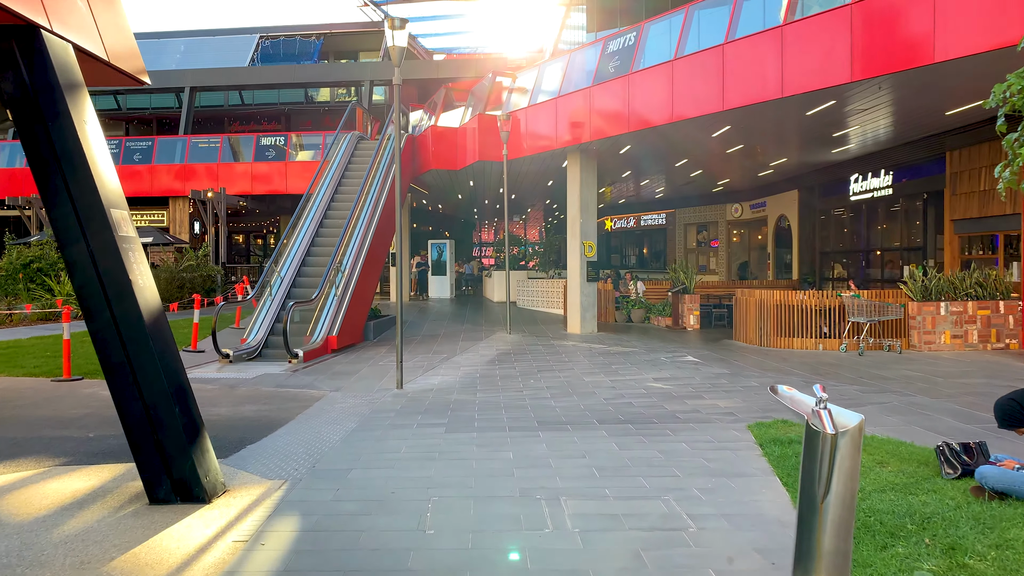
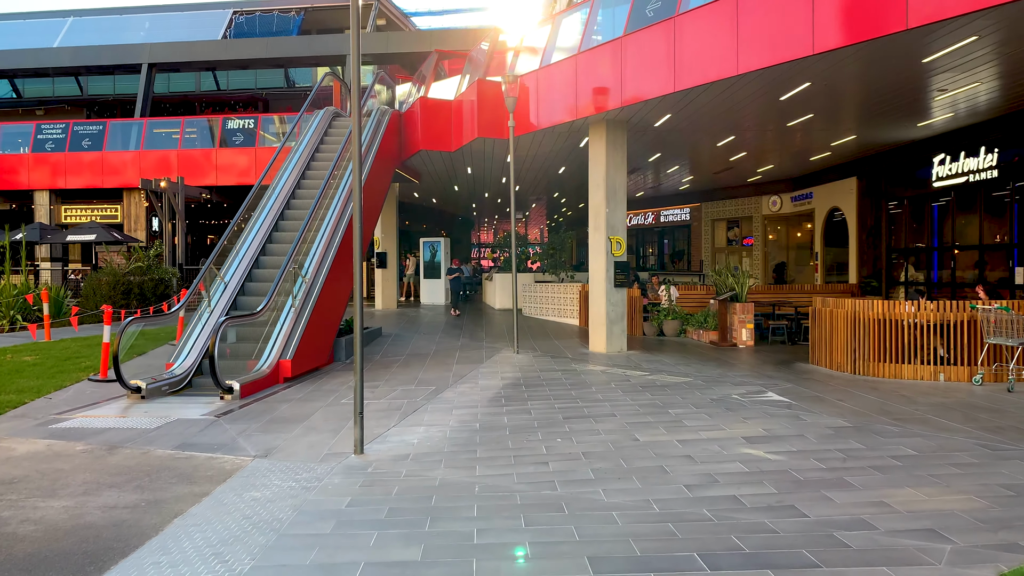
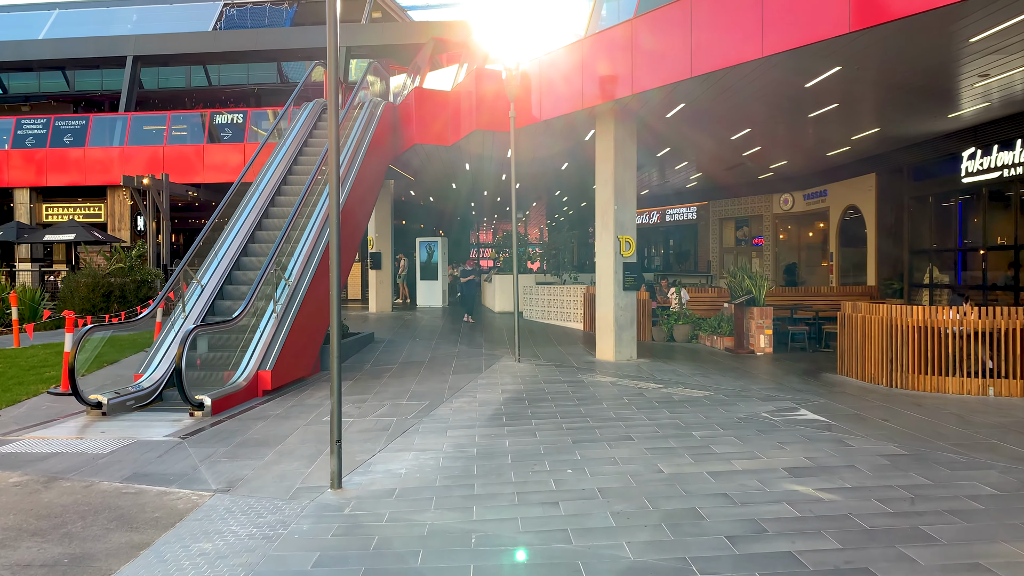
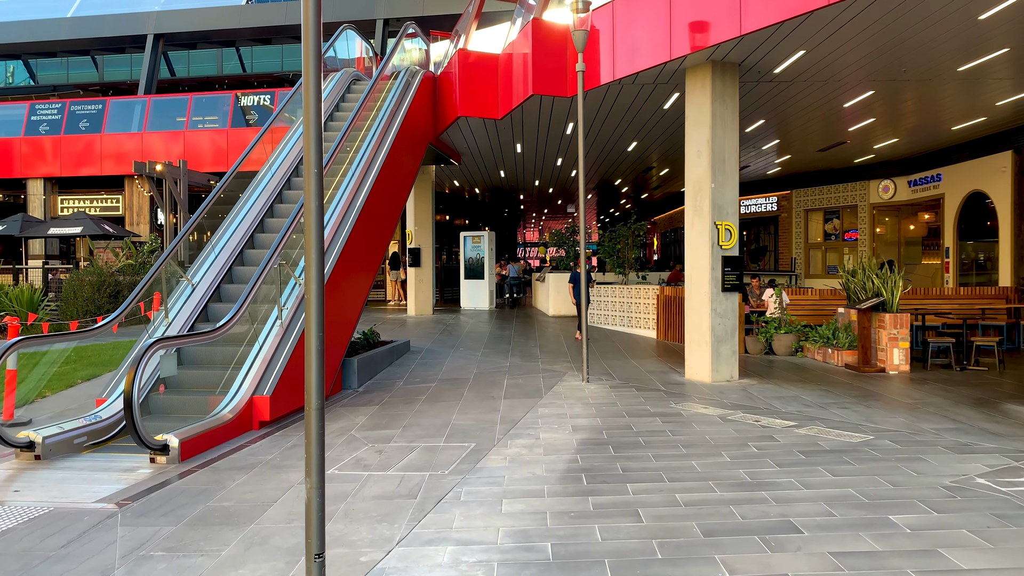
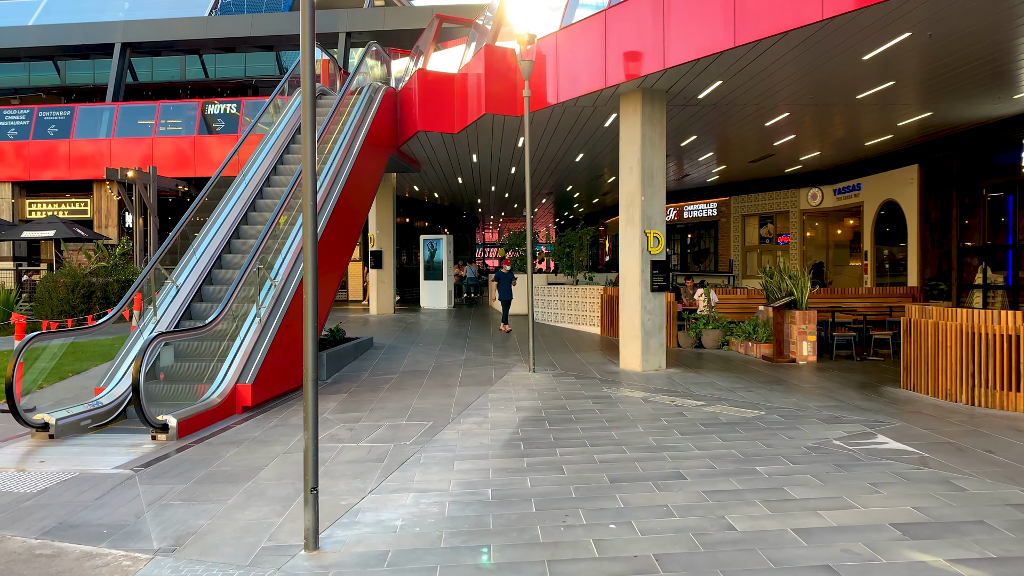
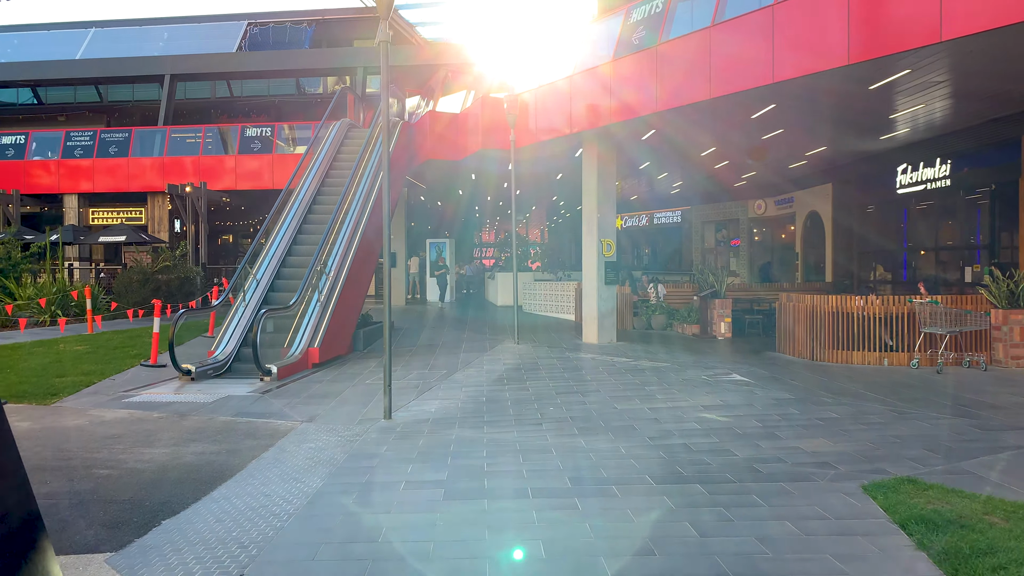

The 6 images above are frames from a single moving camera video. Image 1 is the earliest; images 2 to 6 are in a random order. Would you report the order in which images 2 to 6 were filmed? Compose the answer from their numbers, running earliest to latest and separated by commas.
6, 2, 3, 5, 4
